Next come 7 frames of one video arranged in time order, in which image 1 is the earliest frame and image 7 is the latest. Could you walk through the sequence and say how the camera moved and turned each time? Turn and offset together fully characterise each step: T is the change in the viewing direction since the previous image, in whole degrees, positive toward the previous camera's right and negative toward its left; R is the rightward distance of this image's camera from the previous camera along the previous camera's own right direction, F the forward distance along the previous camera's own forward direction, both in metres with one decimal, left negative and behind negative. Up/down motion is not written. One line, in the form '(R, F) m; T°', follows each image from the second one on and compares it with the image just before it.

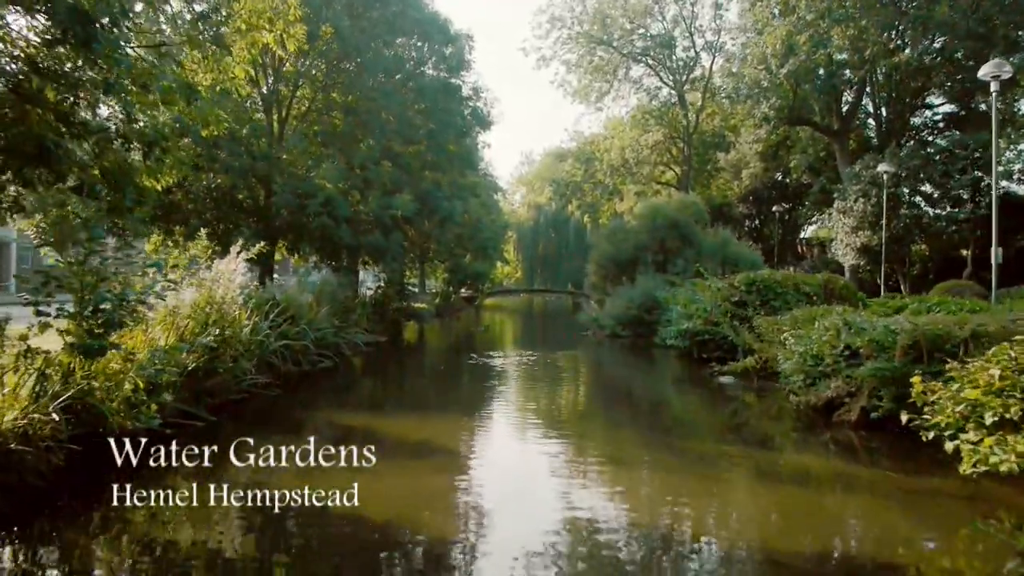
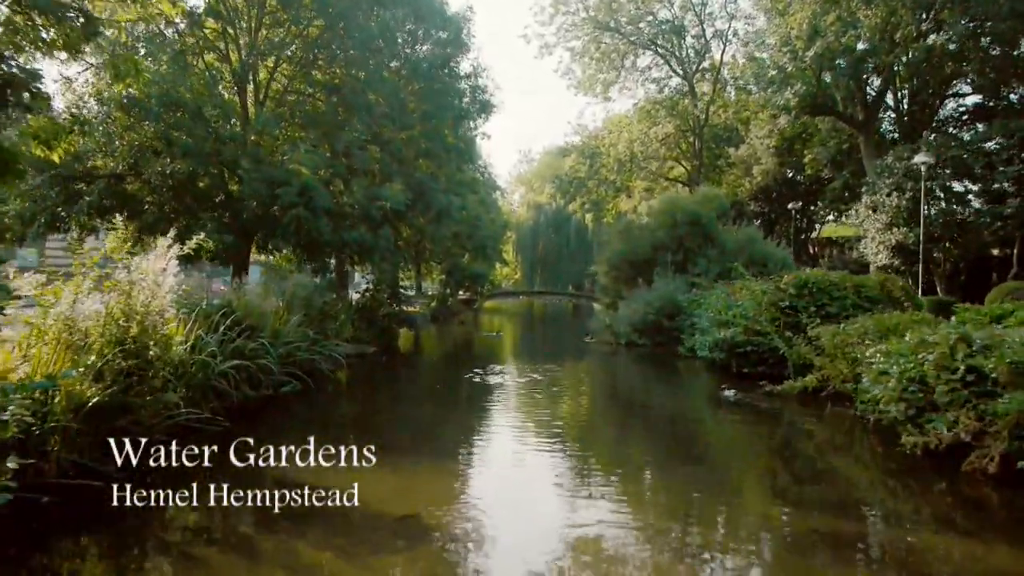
(-0.2, +2.0) m; 0°
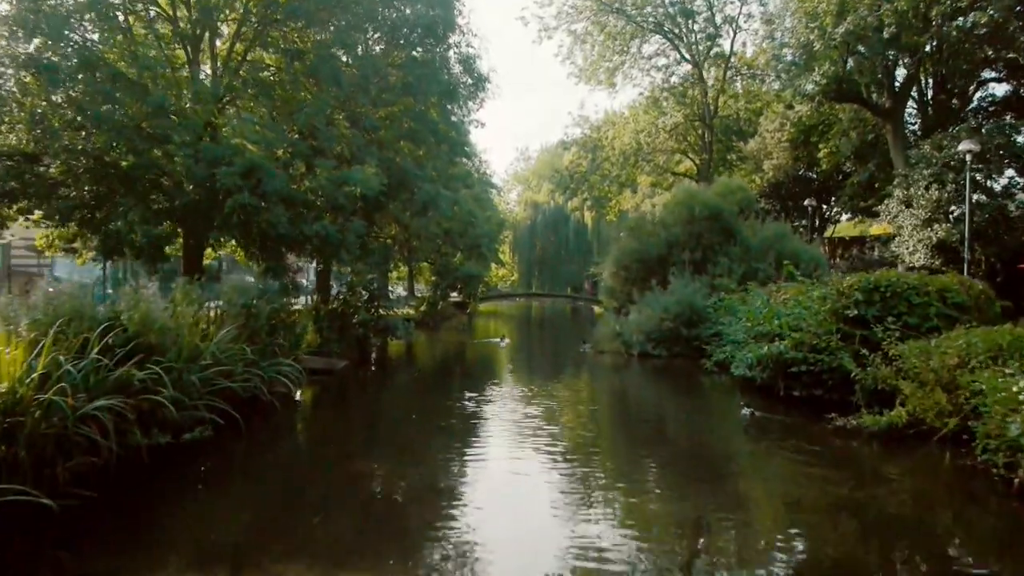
(0.0, +2.2) m; 0°
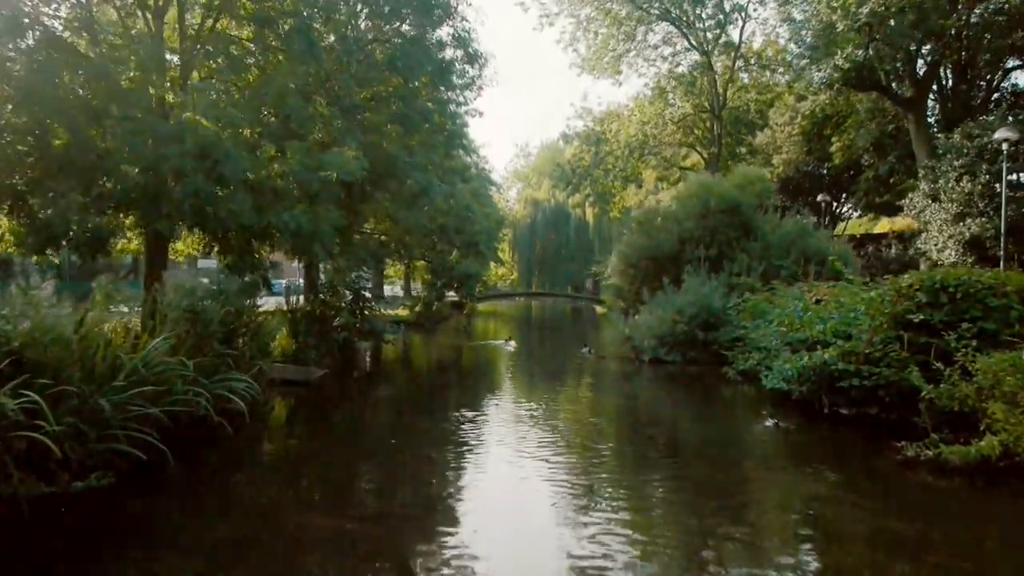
(0.0, +1.4) m; 0°
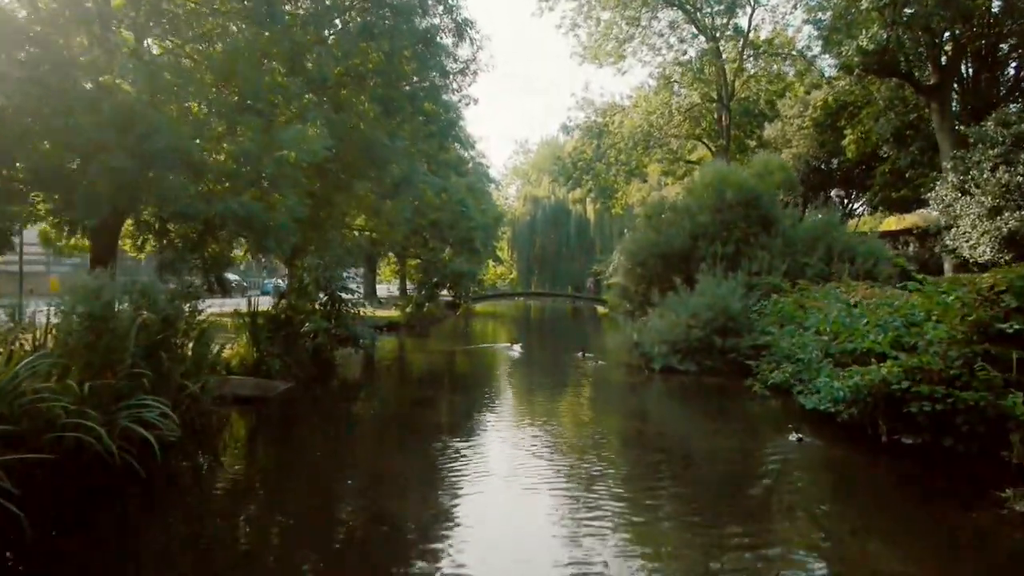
(+0.1, +1.5) m; 0°
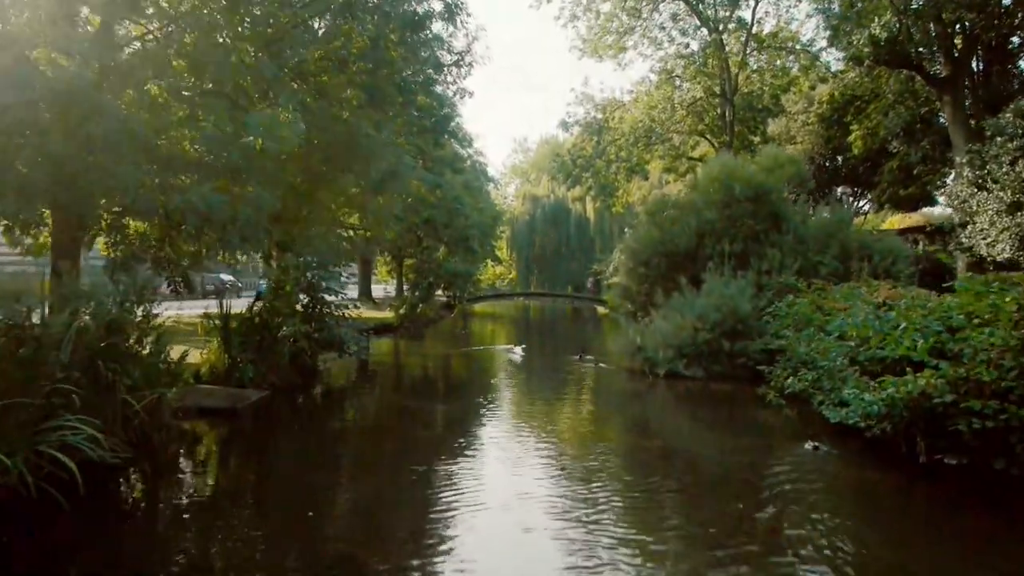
(+0.1, +0.8) m; 0°
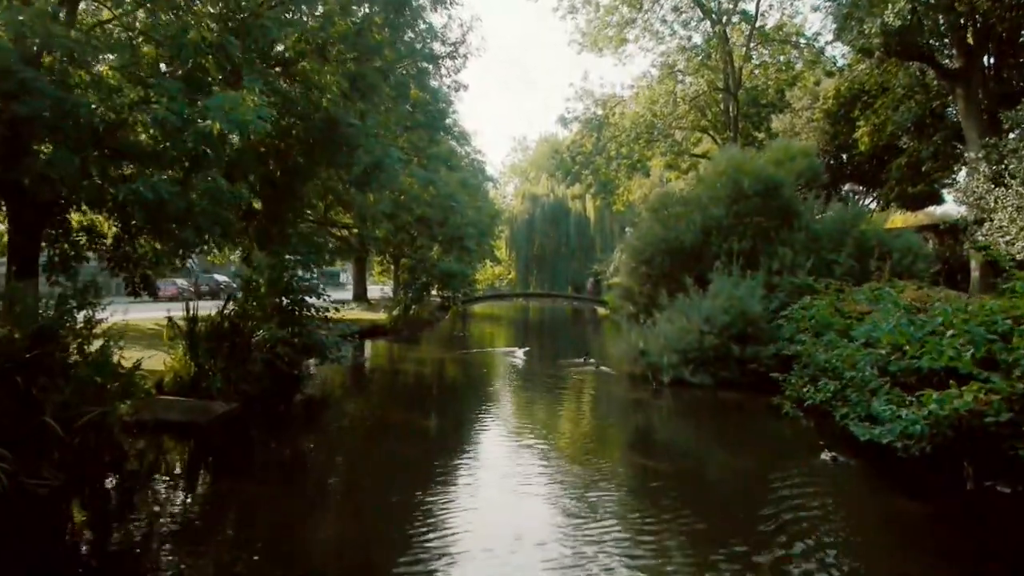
(+0.1, +0.8) m; 0°
